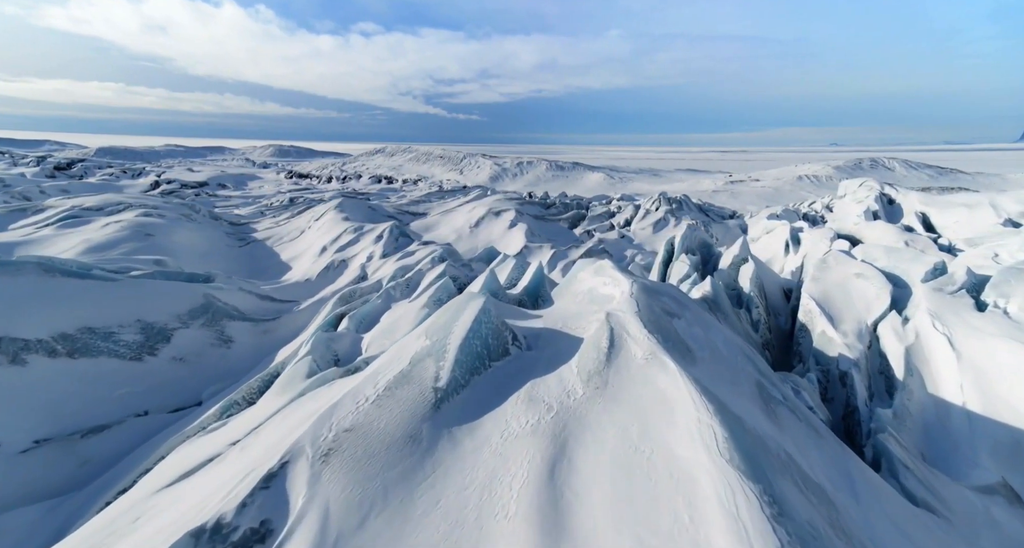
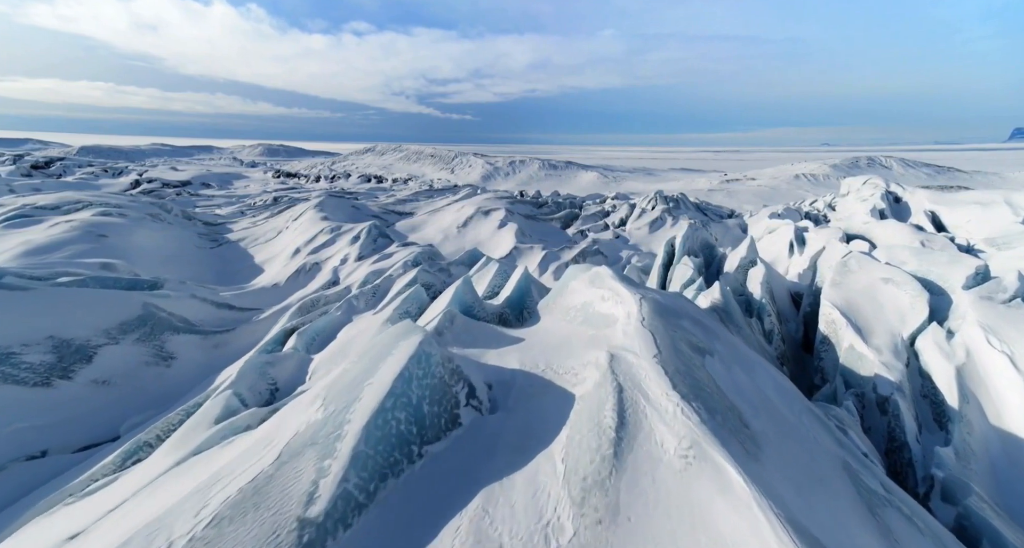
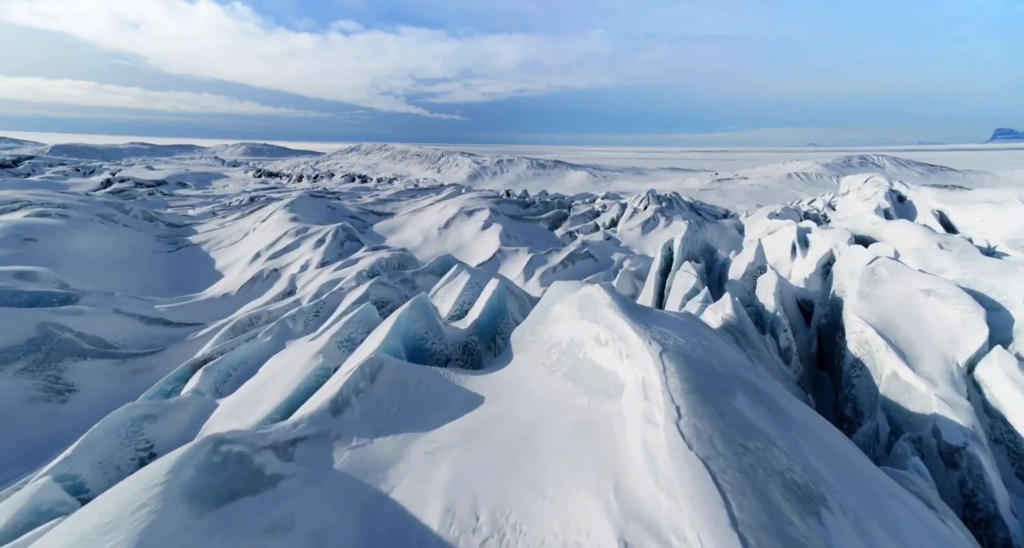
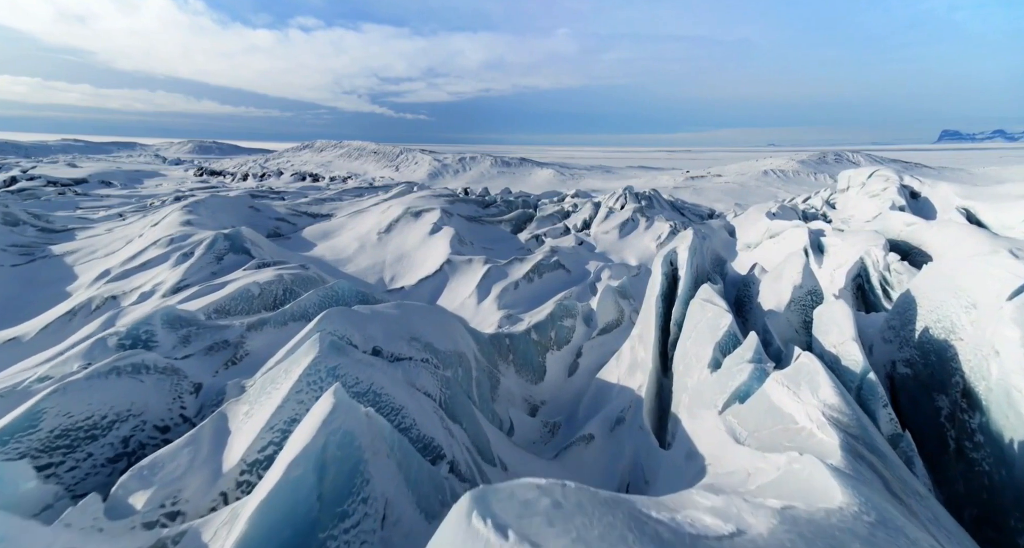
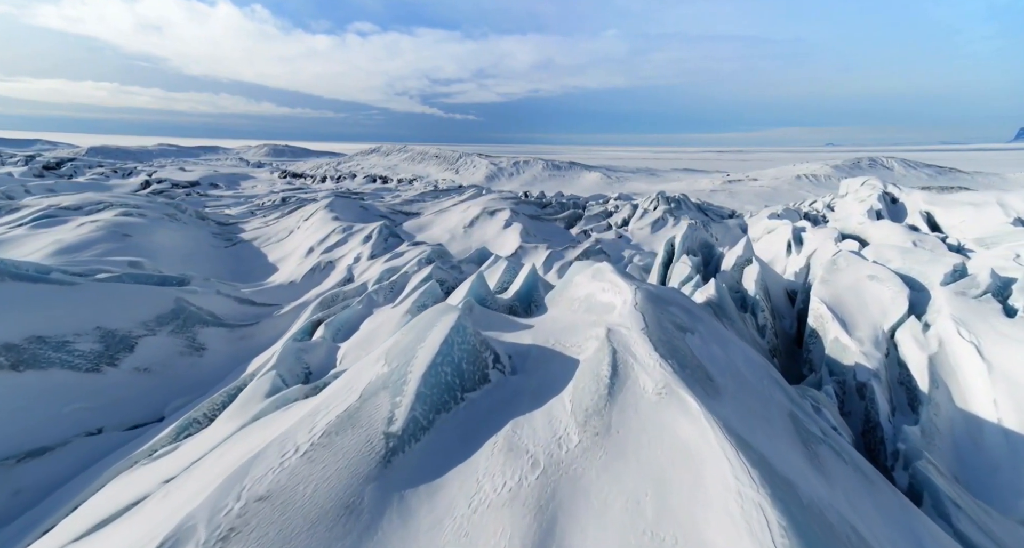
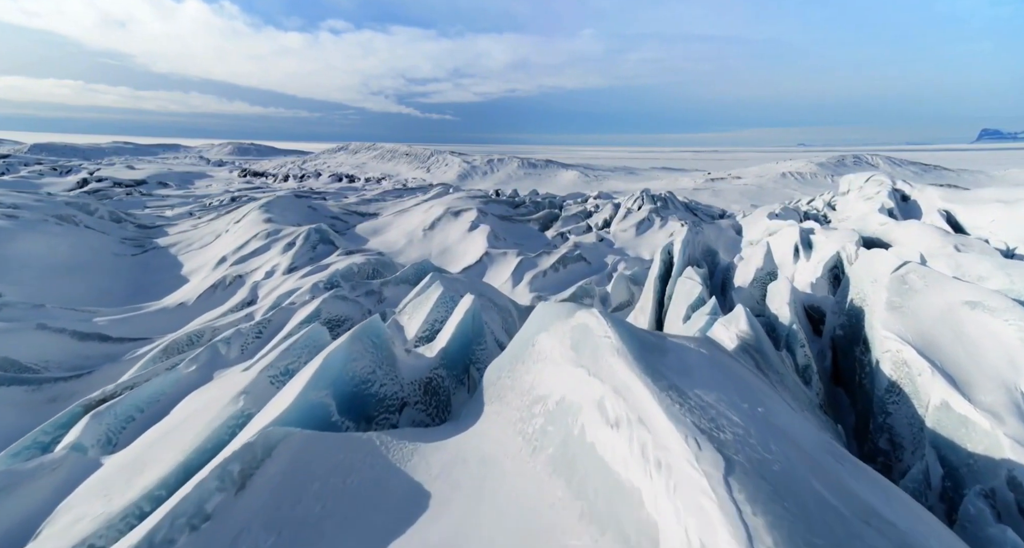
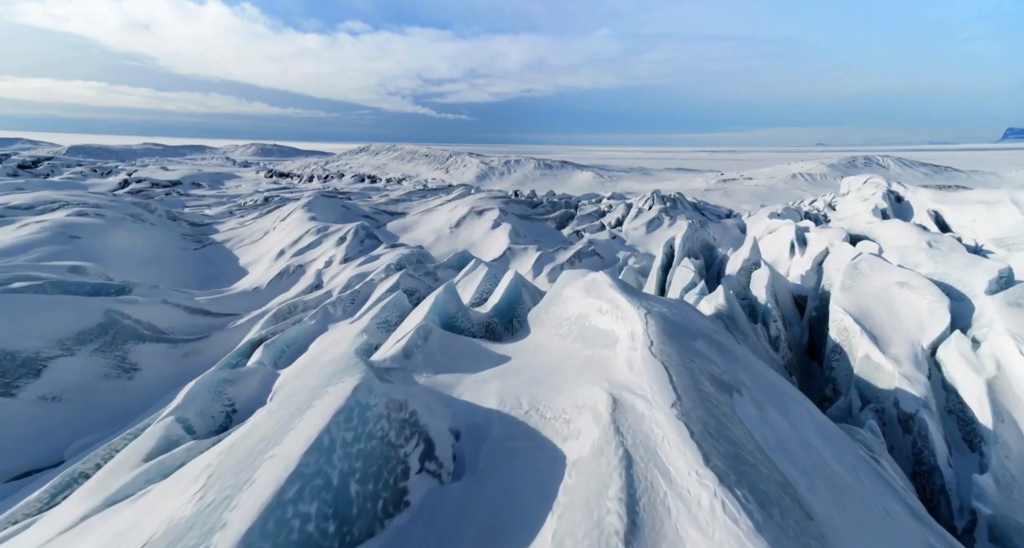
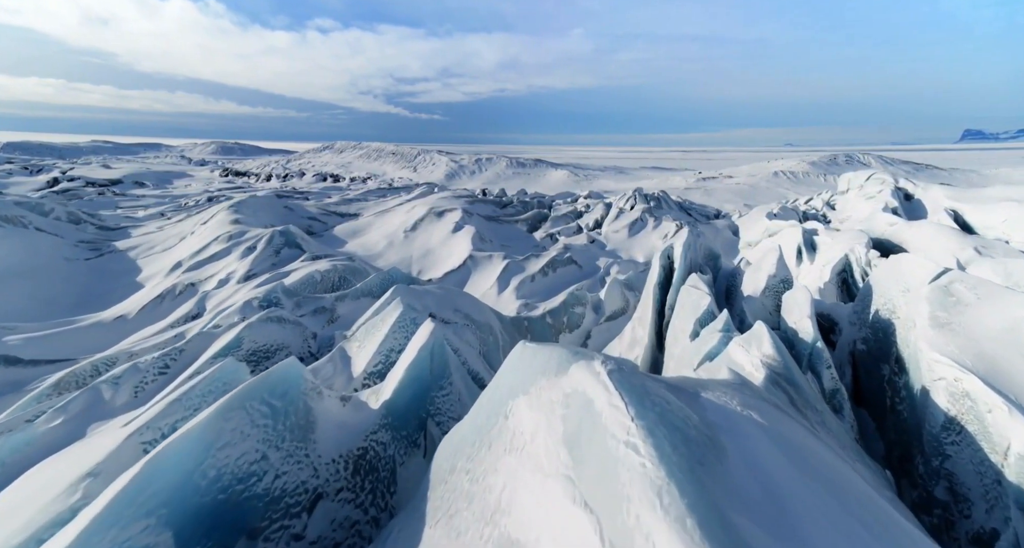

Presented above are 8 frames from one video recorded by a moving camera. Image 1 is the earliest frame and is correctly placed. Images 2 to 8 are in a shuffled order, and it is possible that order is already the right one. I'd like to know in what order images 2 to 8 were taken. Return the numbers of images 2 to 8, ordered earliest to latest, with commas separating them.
5, 2, 7, 3, 6, 8, 4
